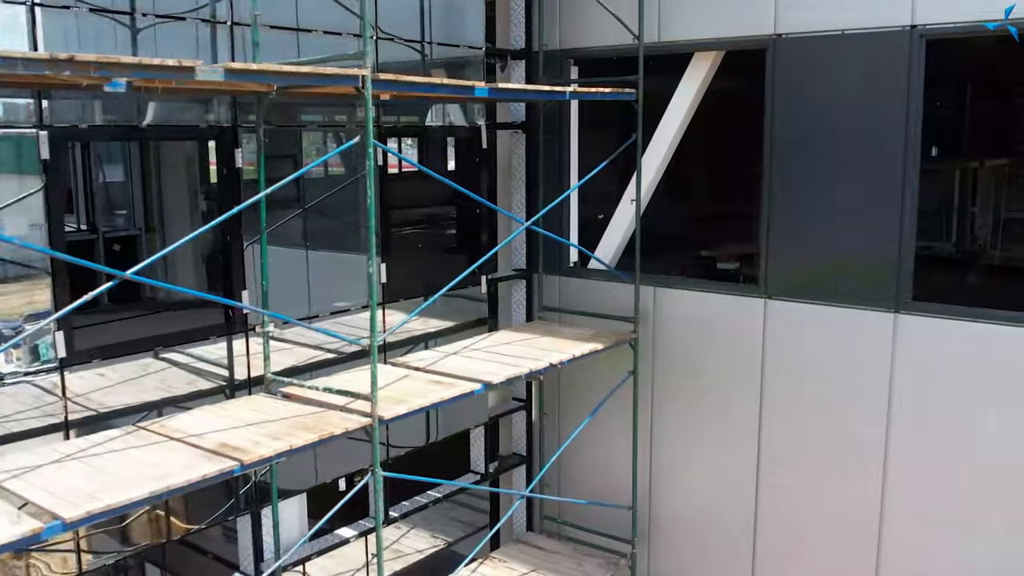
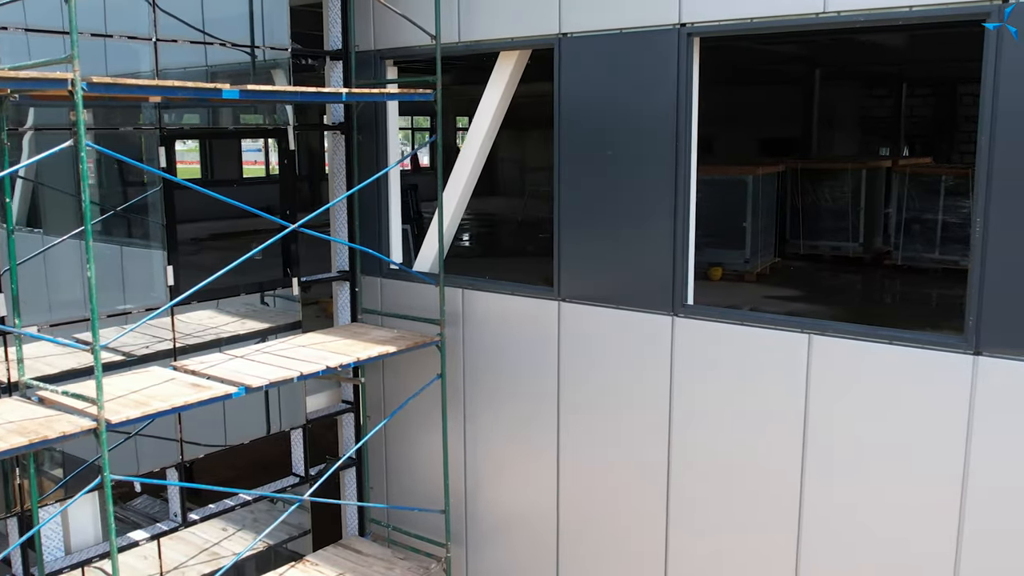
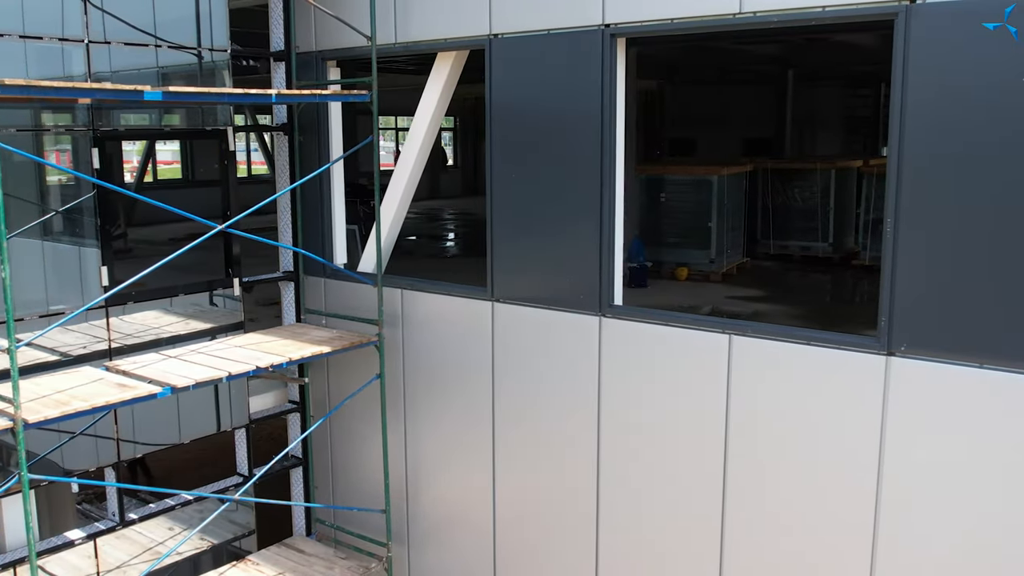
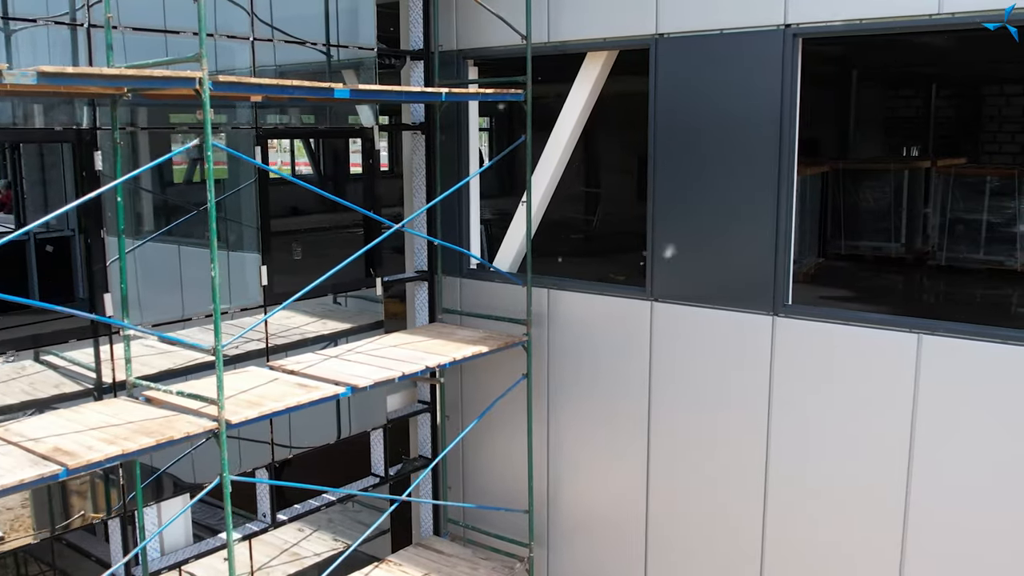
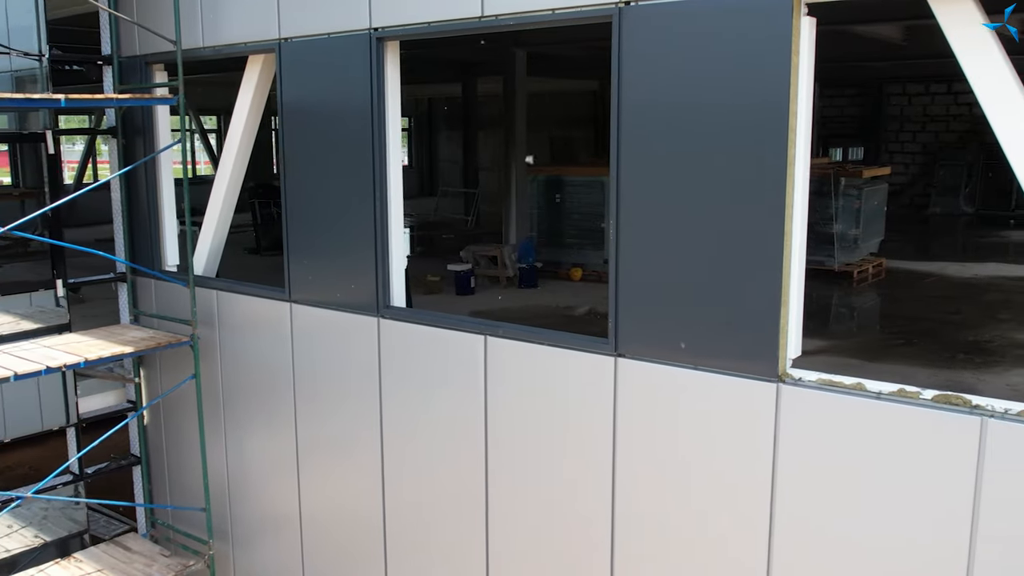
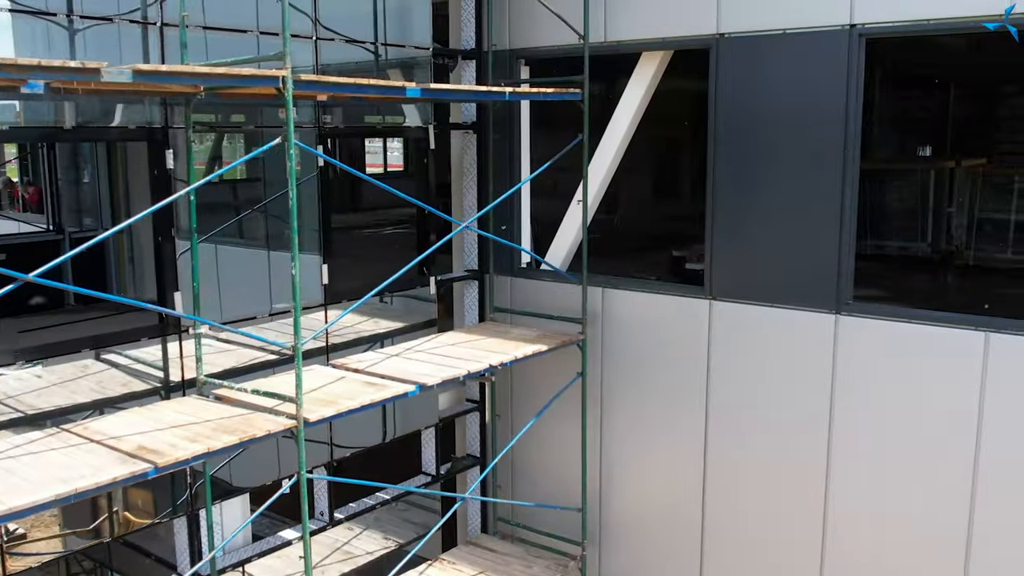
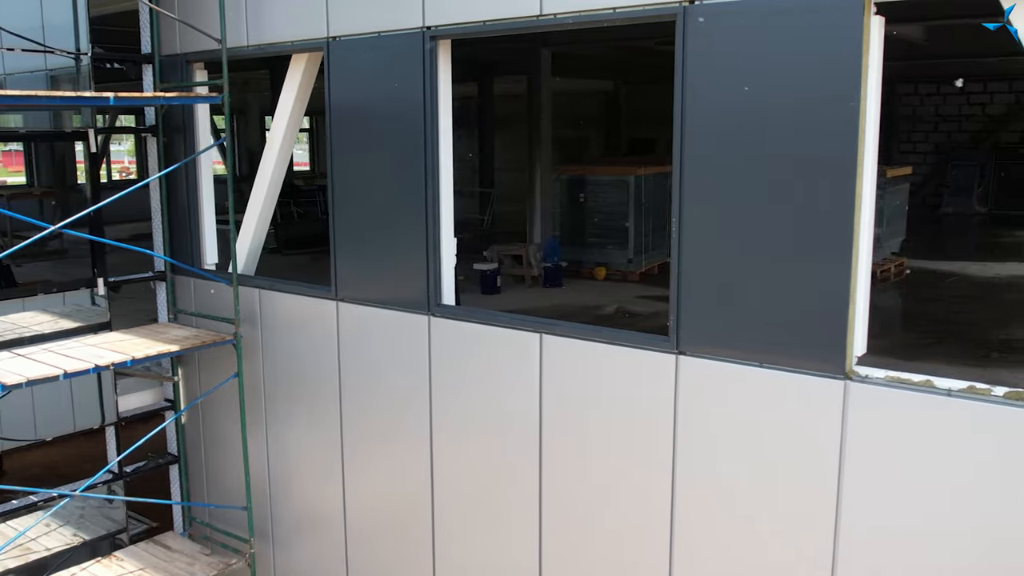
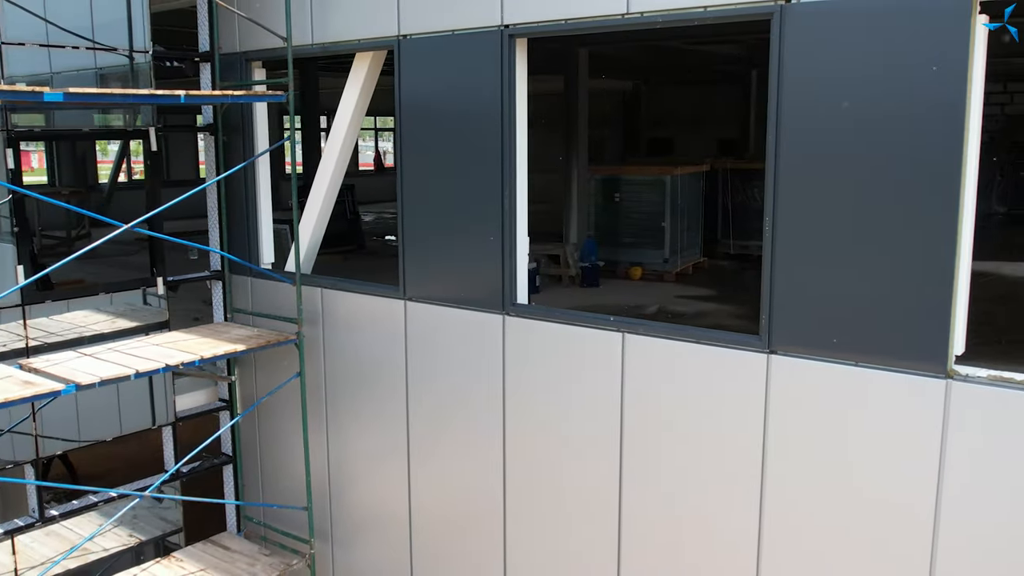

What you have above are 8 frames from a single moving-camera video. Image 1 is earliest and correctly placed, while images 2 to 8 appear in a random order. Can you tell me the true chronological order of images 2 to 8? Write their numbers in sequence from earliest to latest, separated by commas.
6, 4, 2, 3, 8, 7, 5
